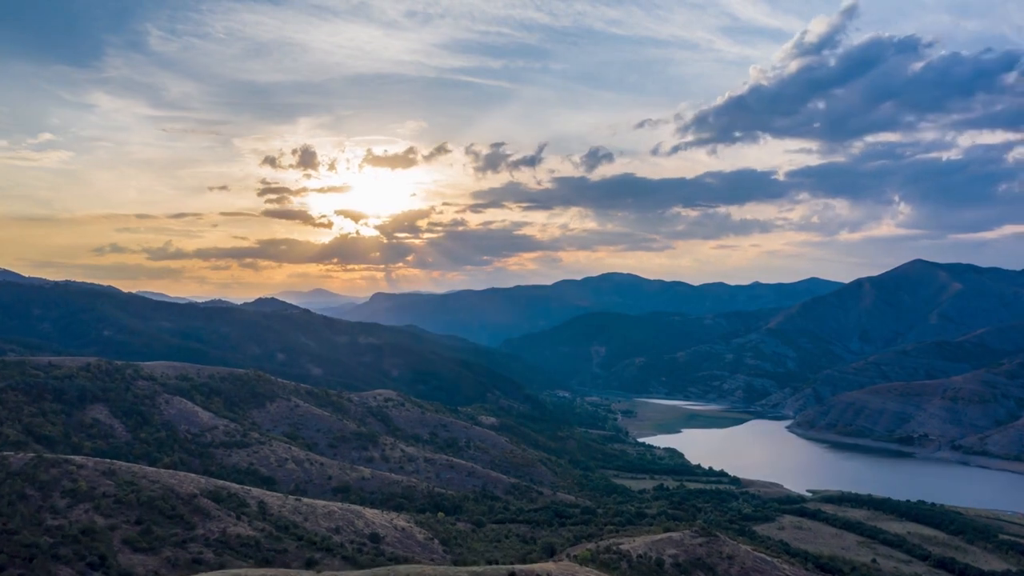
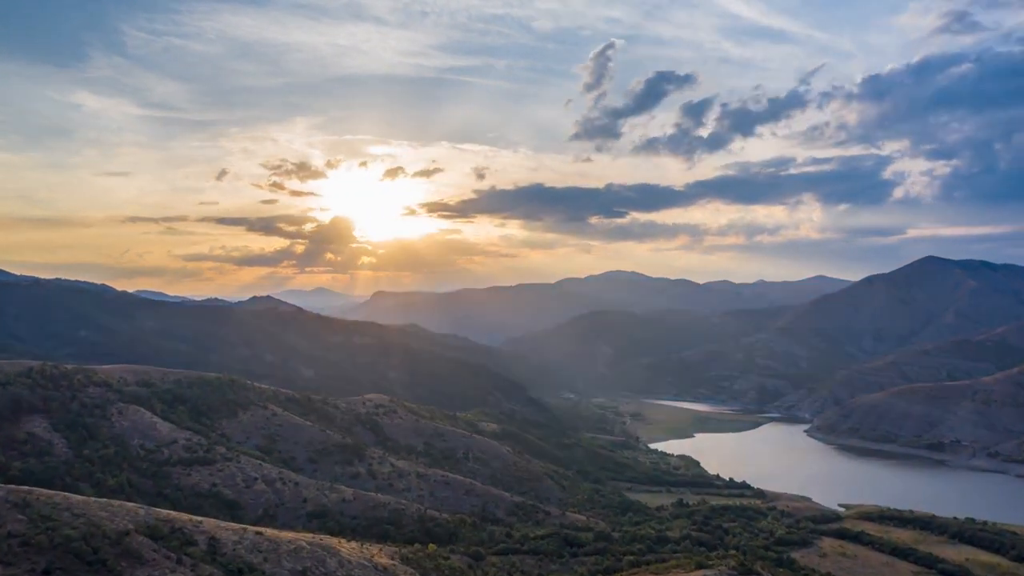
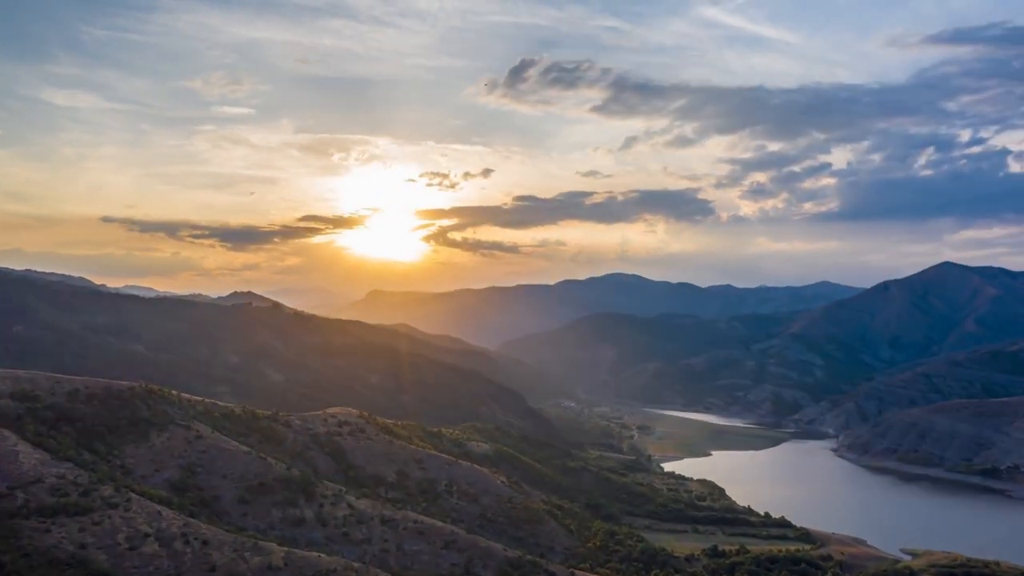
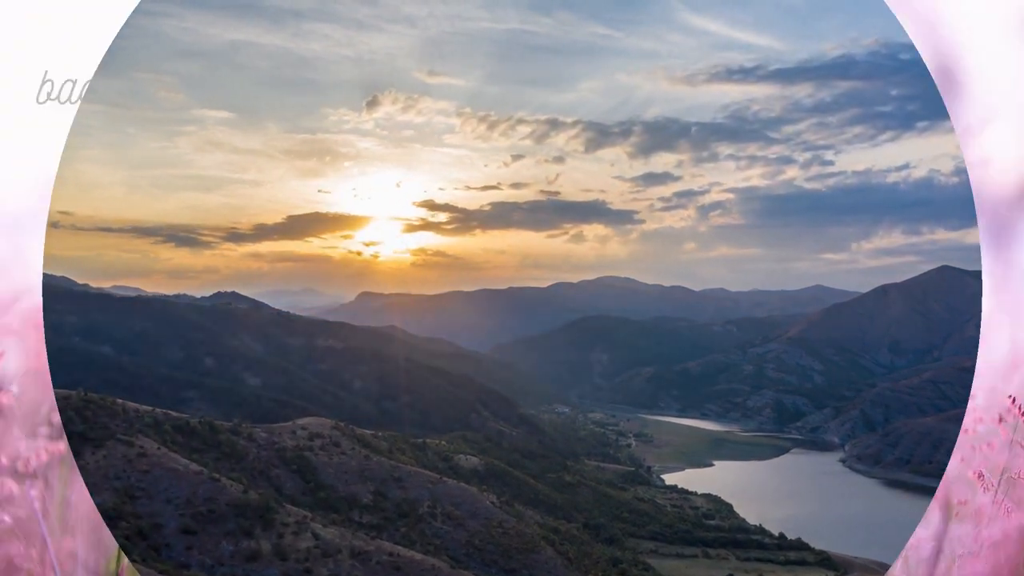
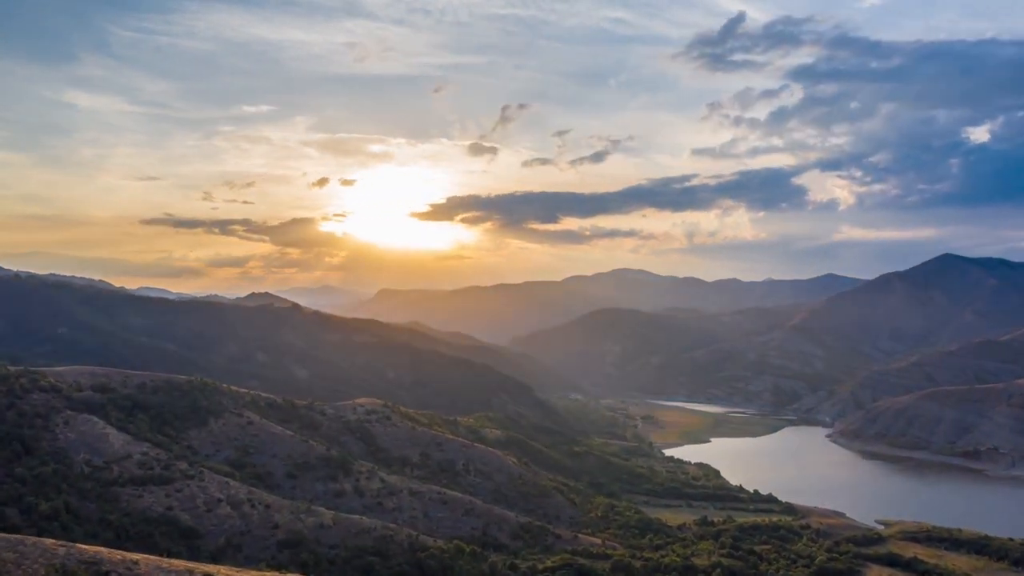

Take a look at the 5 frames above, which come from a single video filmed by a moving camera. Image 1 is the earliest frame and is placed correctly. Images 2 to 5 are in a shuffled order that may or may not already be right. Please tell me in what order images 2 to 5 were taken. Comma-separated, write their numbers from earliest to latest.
2, 5, 3, 4
